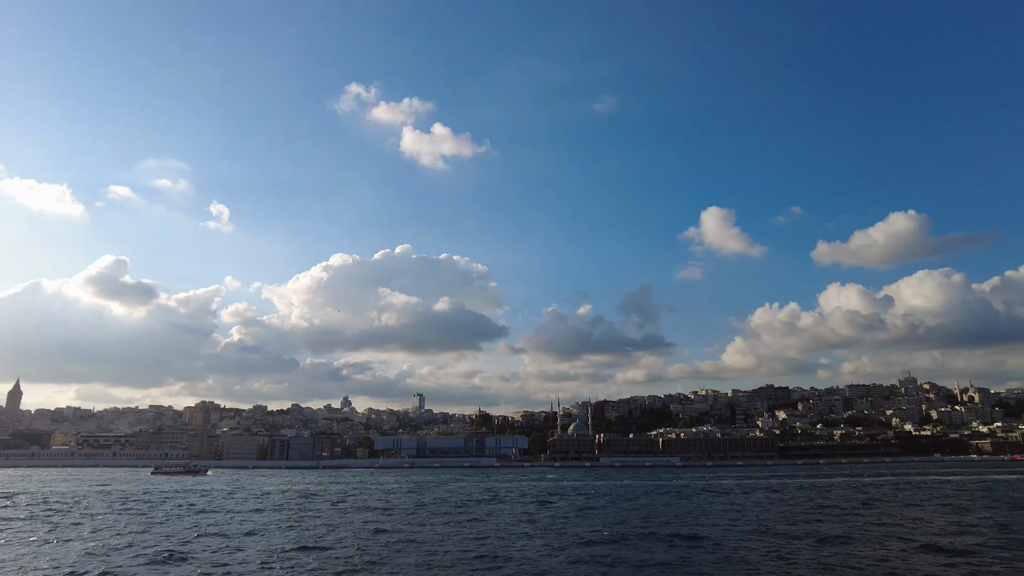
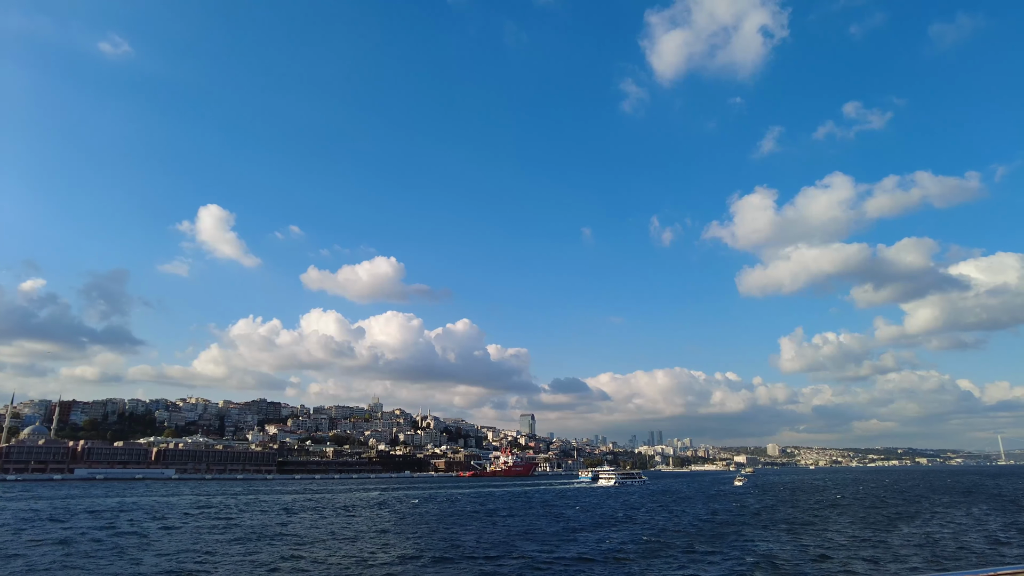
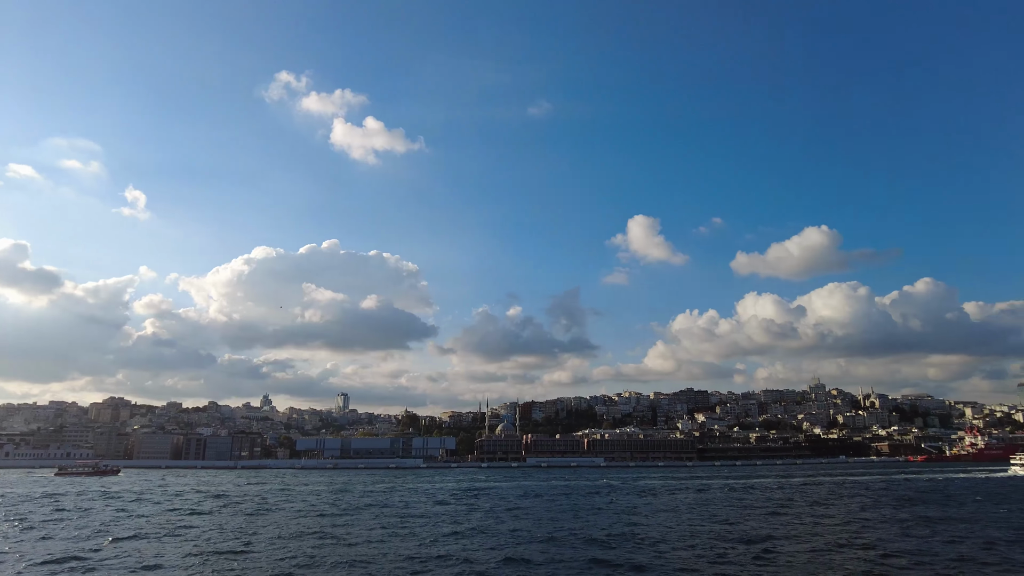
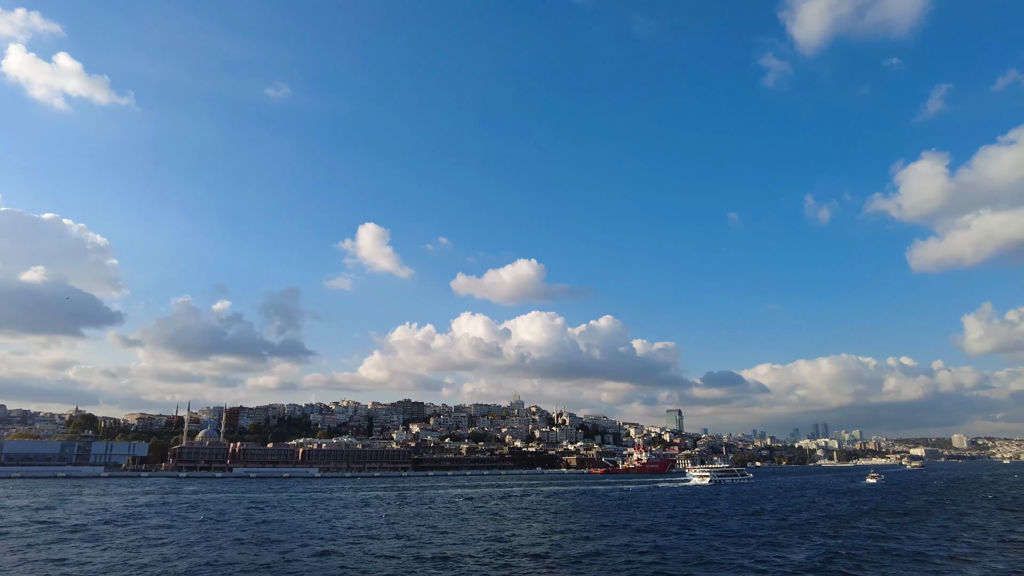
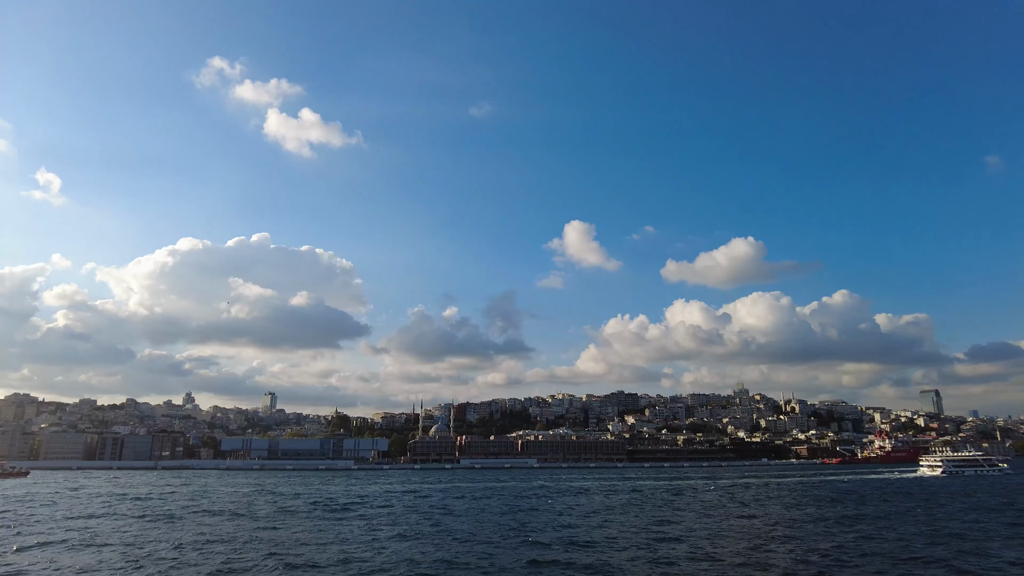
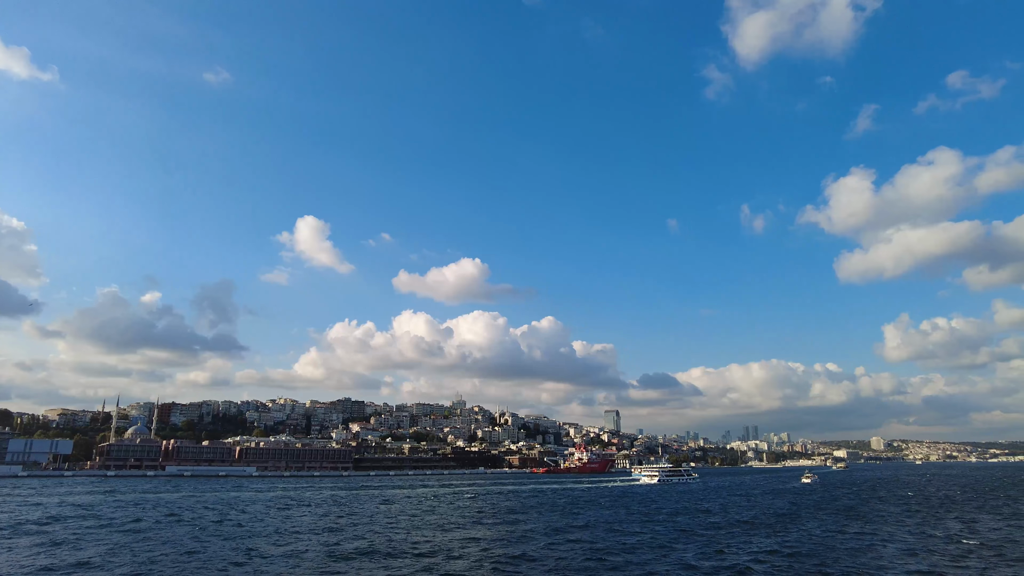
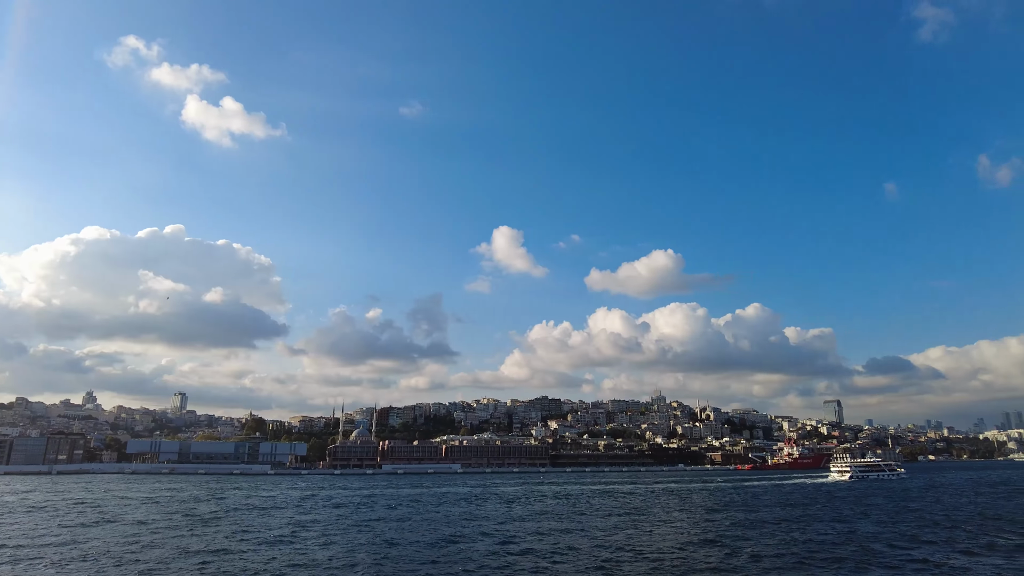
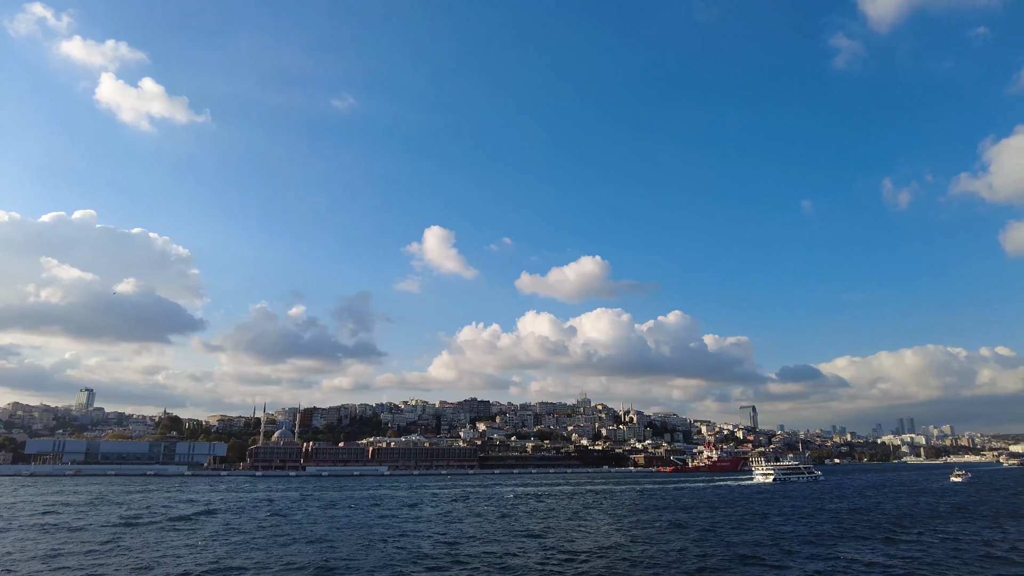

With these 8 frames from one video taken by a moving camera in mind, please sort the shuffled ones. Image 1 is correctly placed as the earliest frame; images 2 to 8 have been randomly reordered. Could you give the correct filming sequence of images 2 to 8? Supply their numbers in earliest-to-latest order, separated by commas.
3, 5, 7, 8, 4, 6, 2
